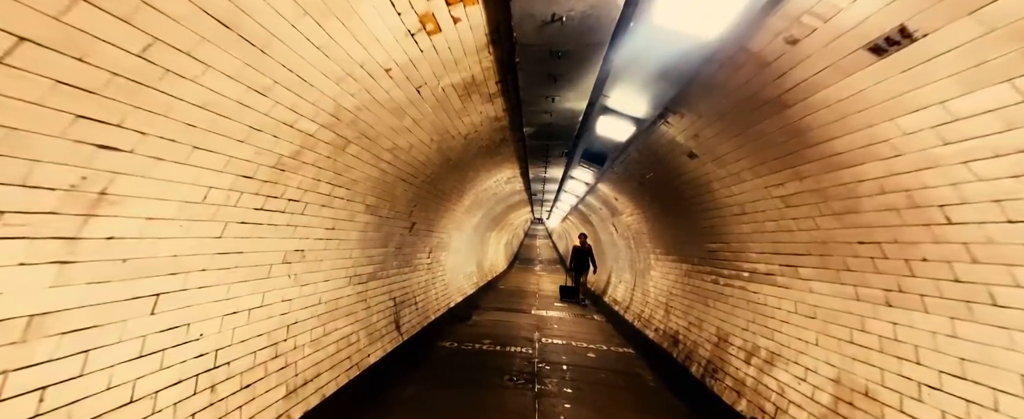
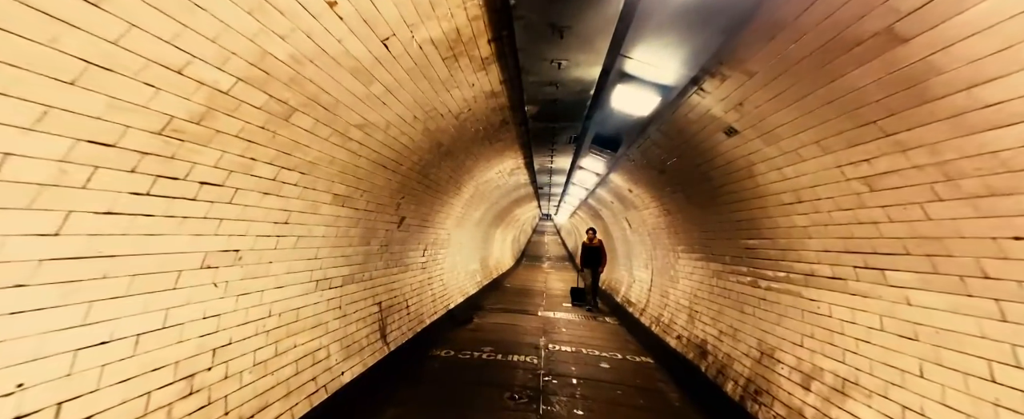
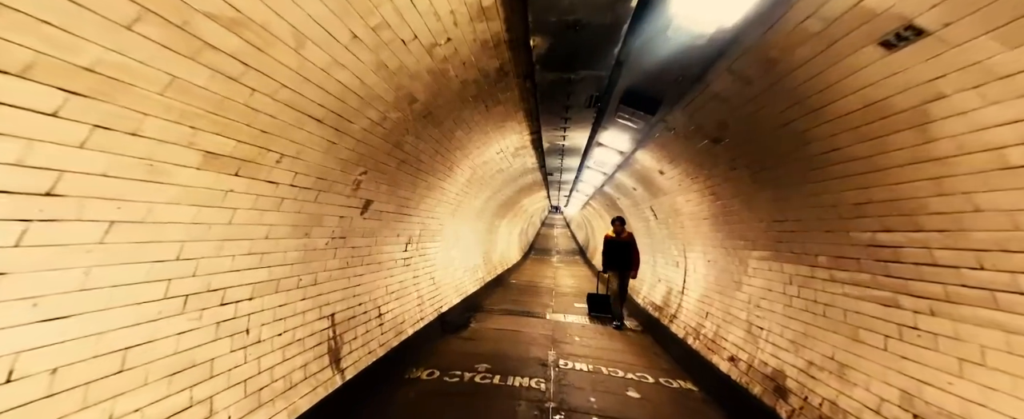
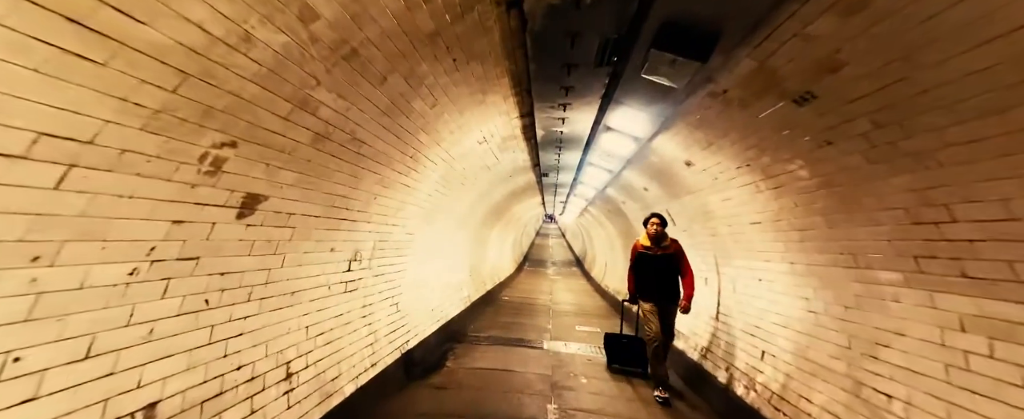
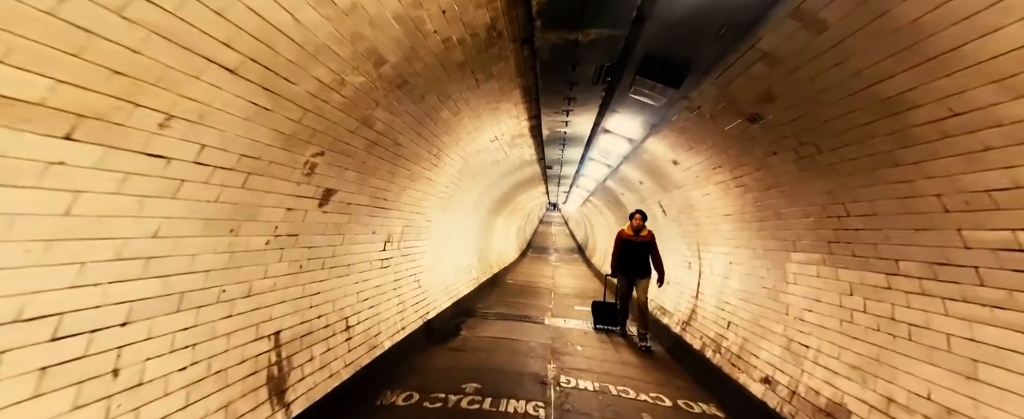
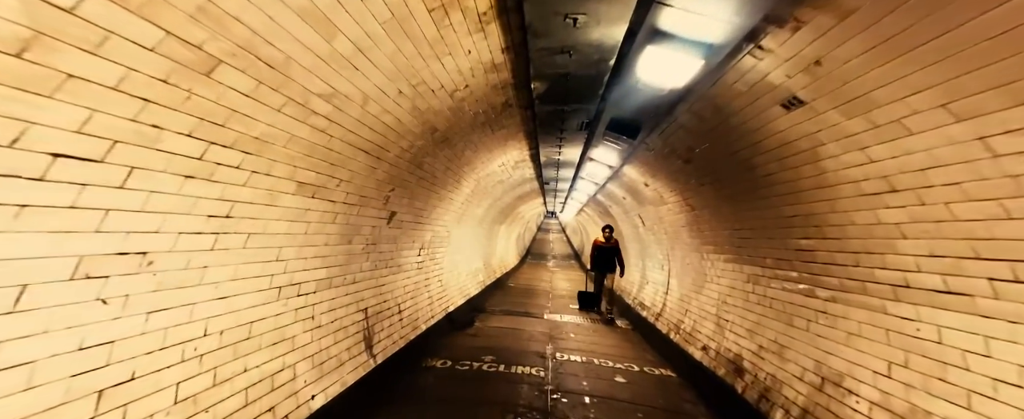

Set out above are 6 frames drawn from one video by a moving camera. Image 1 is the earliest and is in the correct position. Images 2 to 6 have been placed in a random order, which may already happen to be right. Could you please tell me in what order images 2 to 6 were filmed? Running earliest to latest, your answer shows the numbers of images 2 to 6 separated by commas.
2, 6, 3, 5, 4
